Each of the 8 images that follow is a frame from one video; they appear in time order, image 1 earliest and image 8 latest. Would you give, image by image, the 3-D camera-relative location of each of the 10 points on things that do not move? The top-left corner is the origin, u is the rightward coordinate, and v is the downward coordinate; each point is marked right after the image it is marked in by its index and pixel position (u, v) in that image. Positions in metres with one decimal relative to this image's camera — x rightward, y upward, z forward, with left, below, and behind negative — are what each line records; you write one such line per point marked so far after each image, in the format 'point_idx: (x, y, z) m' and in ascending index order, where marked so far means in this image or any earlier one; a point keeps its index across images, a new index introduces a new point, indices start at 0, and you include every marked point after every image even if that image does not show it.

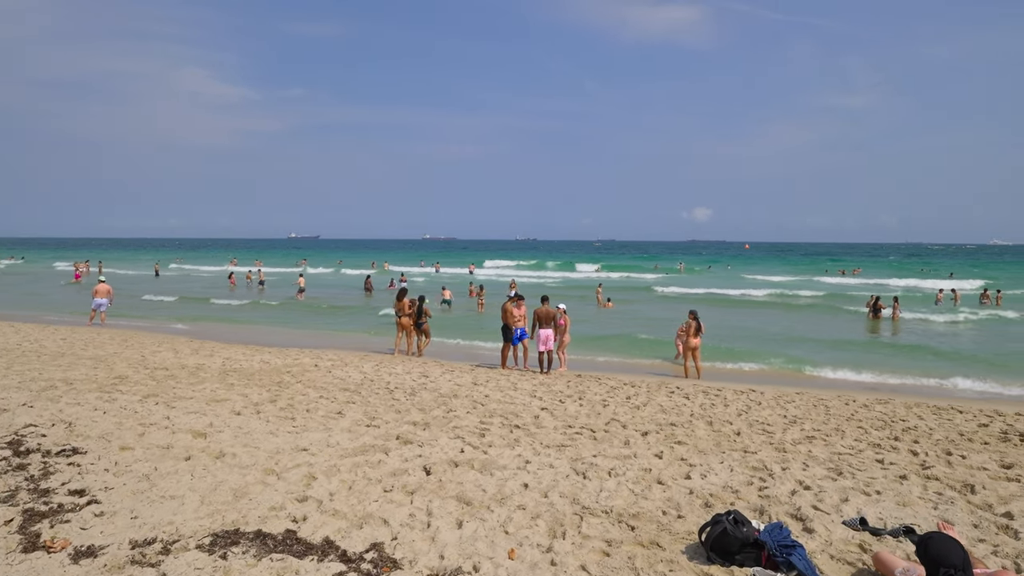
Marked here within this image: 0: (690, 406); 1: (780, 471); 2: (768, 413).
0: (+2.0, -1.3, +7.9) m
1: (+1.7, -1.2, +4.6) m
2: (+2.8, -1.4, +7.7) m
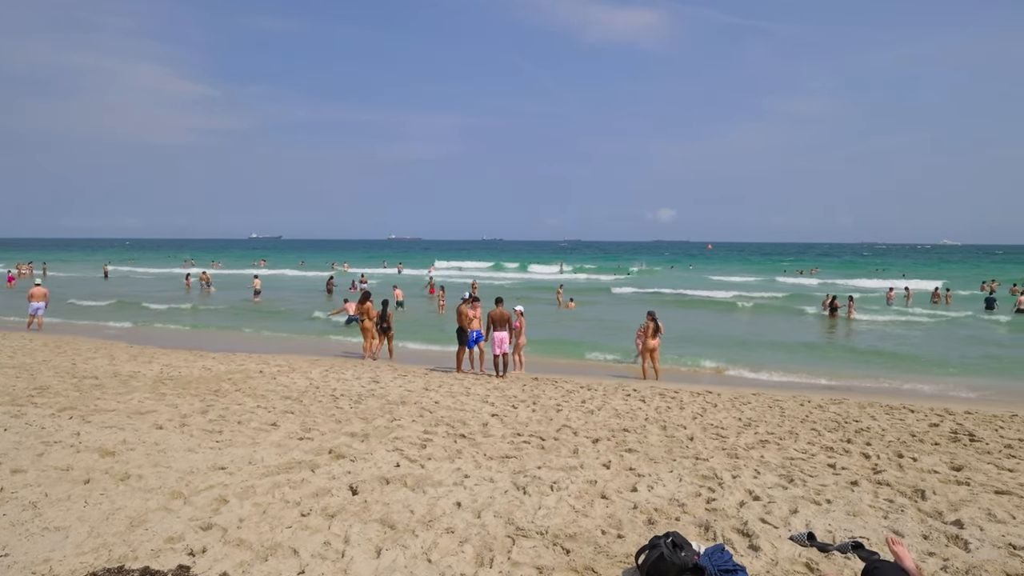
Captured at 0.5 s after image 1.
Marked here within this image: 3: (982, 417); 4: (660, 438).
0: (+1.4, -1.3, +7.8) m
1: (+1.3, -1.2, +4.4) m
2: (+2.2, -1.4, +7.6) m
3: (+5.6, -1.5, +8.5) m
4: (+1.2, -1.3, +6.0) m
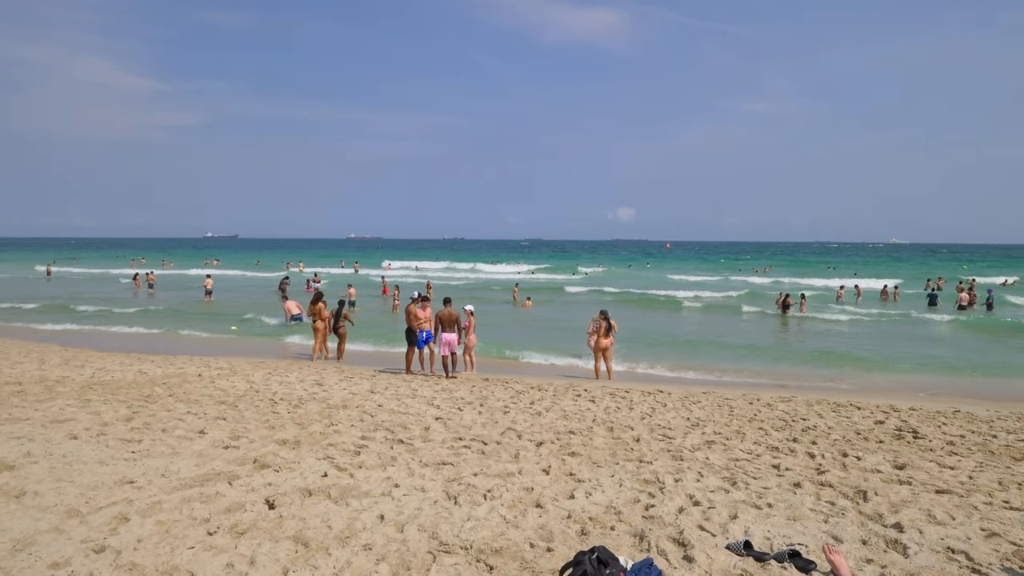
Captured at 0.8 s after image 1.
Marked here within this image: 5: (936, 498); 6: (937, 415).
0: (+0.9, -1.3, +7.6) m
1: (+1.0, -1.2, +4.3) m
2: (+1.7, -1.3, +7.5) m
3: (+5.0, -1.5, +8.6) m
4: (+0.8, -1.3, +5.9) m
5: (+2.6, -1.3, +4.3) m
6: (+5.0, -1.5, +8.4) m
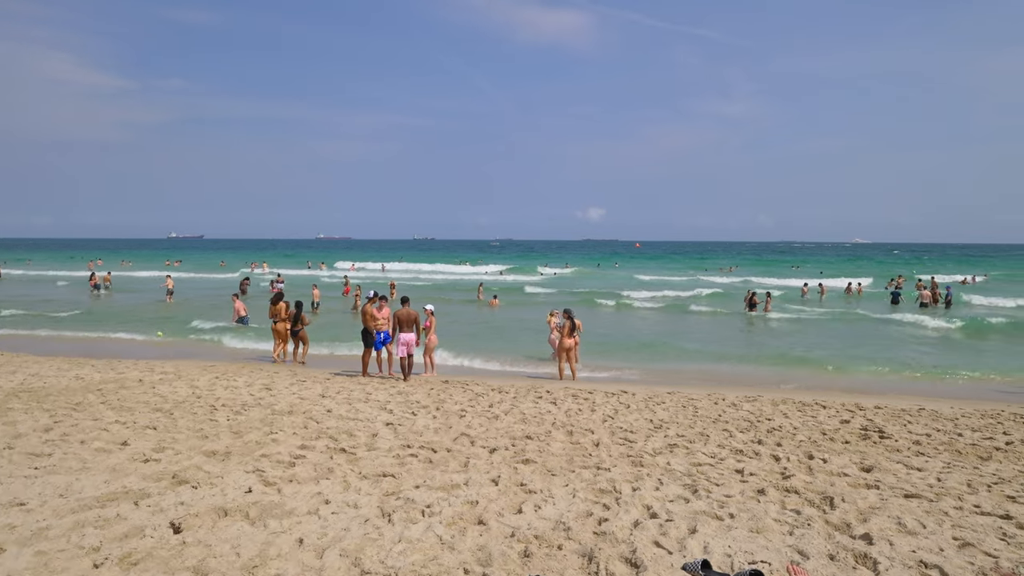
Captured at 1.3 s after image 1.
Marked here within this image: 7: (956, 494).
0: (+0.4, -1.3, +7.3) m
1: (+0.7, -1.2, +4.0) m
2: (+1.2, -1.3, +7.3) m
3: (+4.5, -1.5, +8.4) m
4: (+0.4, -1.2, +5.6) m
5: (+2.3, -1.2, +4.1) m
6: (+4.5, -1.5, +8.3) m
7: (+2.8, -1.3, +4.5) m
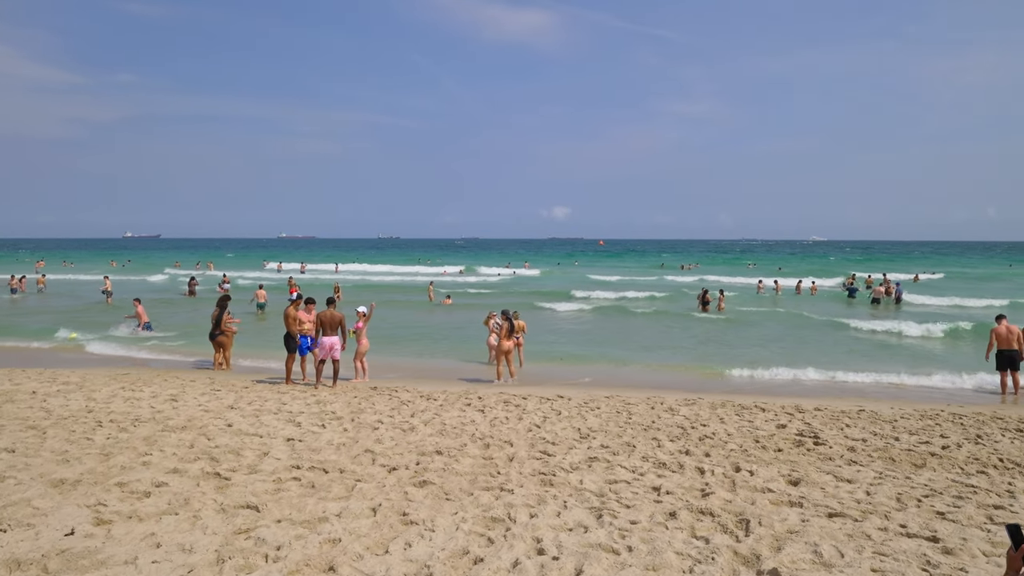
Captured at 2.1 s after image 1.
0: (-0.3, -1.3, +6.9) m
1: (+0.1, -1.2, +3.6) m
2: (+0.5, -1.3, +6.8) m
3: (+3.7, -1.4, +8.2) m
4: (-0.3, -1.3, +5.2) m
5: (+1.7, -1.3, +3.8) m
6: (+3.7, -1.4, +8.0) m
7: (+2.1, -1.3, +4.1) m
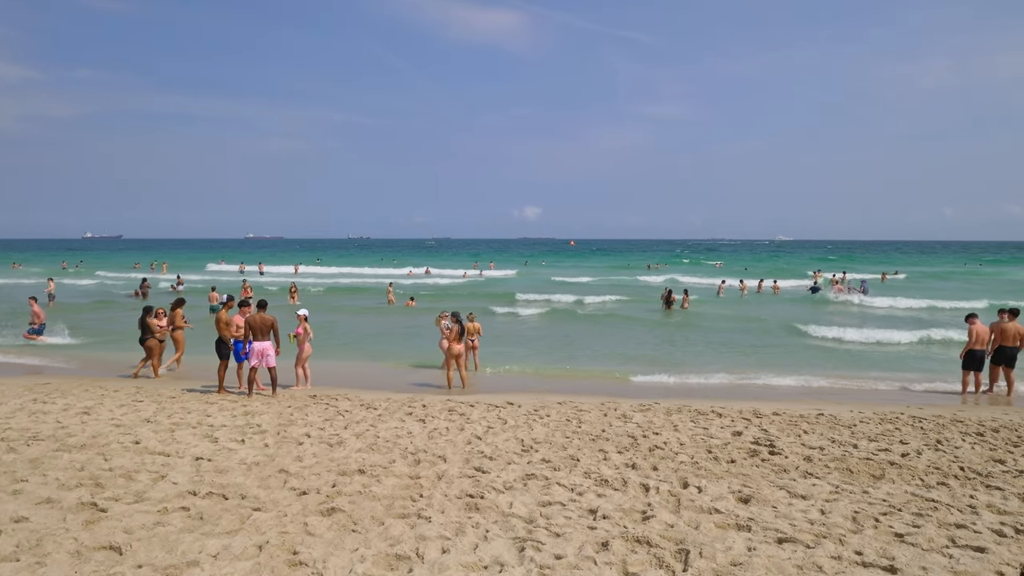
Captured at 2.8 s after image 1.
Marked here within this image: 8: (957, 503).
0: (-0.9, -1.3, +6.4) m
1: (-0.4, -1.2, +3.1) m
2: (-0.1, -1.3, +6.4) m
3: (+3.0, -1.4, +7.9) m
4: (-0.8, -1.3, +4.7) m
5: (+1.2, -1.3, +3.4) m
6: (+3.1, -1.4, +7.7) m
7: (+1.7, -1.3, +3.7) m
8: (+2.9, -1.4, +4.6) m
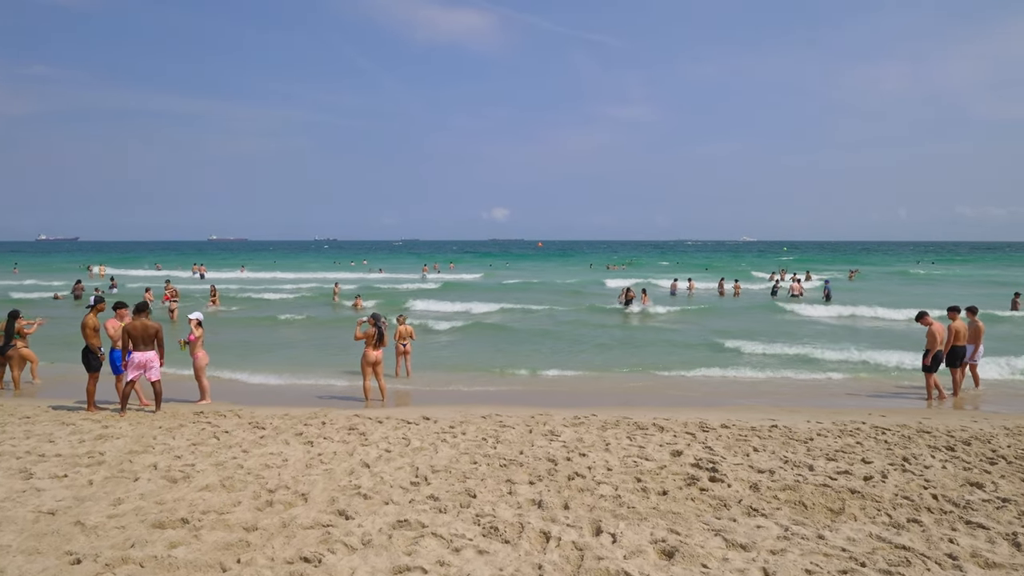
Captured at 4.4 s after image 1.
0: (-1.7, -1.3, +5.3) m
1: (-1.0, -1.2, +2.0) m
2: (-0.9, -1.3, +5.3) m
3: (+2.2, -1.4, +6.9) m
4: (-1.5, -1.3, +3.6) m
5: (+0.6, -1.2, +2.3) m
6: (+2.3, -1.4, +6.8) m
7: (+1.0, -1.3, +2.8) m
8: (+2.2, -1.3, +3.6) m
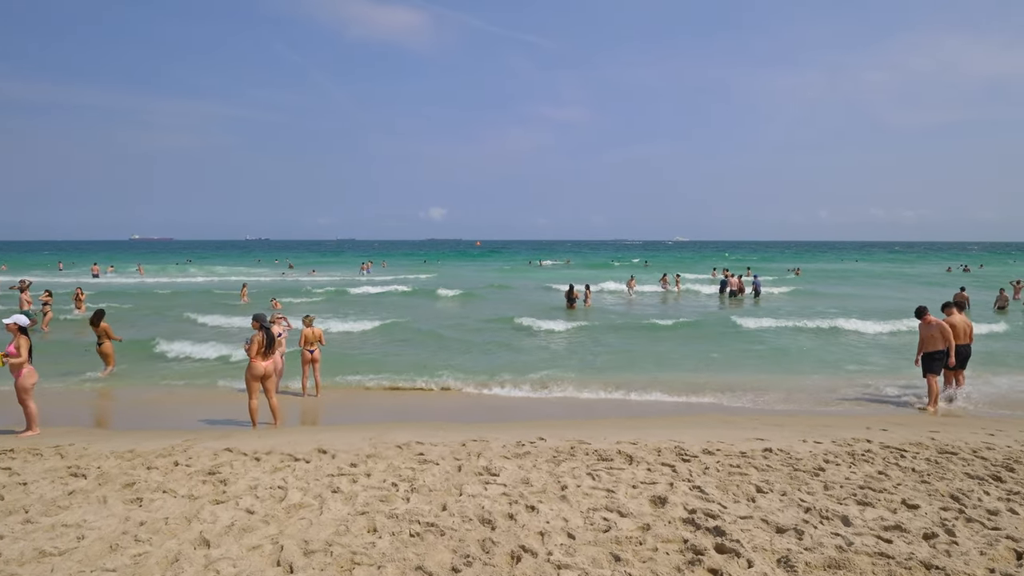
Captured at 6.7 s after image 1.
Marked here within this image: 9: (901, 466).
0: (-2.1, -1.2, +3.4) m
1: (-1.1, -1.1, +0.2) m
2: (-1.3, -1.2, +3.5) m
3: (+1.6, -1.3, +5.4) m
4: (-1.7, -1.2, +1.7) m
5: (+0.4, -1.1, +0.7) m
6: (+1.7, -1.3, +5.3) m
7: (+0.8, -1.2, +1.1) m
8: (+1.9, -1.2, +2.1) m
9: (+2.9, -1.3, +5.4) m
